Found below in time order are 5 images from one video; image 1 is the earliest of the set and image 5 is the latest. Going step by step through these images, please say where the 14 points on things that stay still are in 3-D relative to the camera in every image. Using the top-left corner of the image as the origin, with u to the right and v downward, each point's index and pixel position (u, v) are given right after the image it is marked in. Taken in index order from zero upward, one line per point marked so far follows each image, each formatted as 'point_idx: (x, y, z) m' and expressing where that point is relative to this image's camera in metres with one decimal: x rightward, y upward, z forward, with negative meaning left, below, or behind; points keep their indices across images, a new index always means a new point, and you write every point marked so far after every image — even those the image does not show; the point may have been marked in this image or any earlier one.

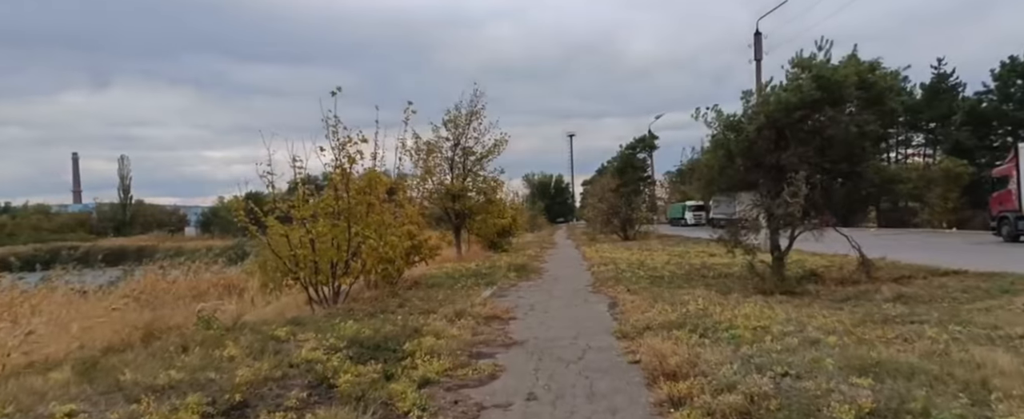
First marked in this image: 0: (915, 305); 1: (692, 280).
0: (+7.2, -1.7, +10.9) m
1: (+4.6, -1.8, +15.8) m
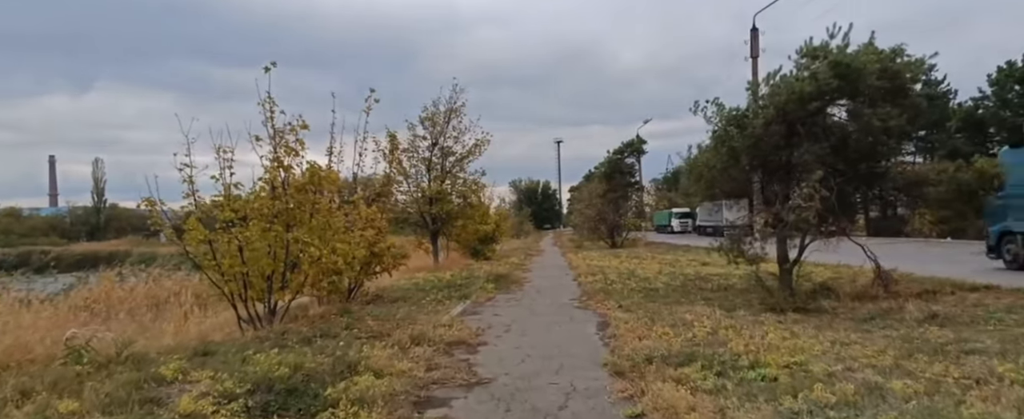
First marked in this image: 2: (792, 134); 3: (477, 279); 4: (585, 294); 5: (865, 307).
0: (+6.7, -1.8, +9.2) m
1: (+4.0, -2.0, +14.0) m
2: (+5.6, +1.5, +12.4) m
3: (-1.1, -2.1, +18.9) m
4: (+1.7, -2.0, +14.5) m
5: (+6.9, -1.9, +12.1) m
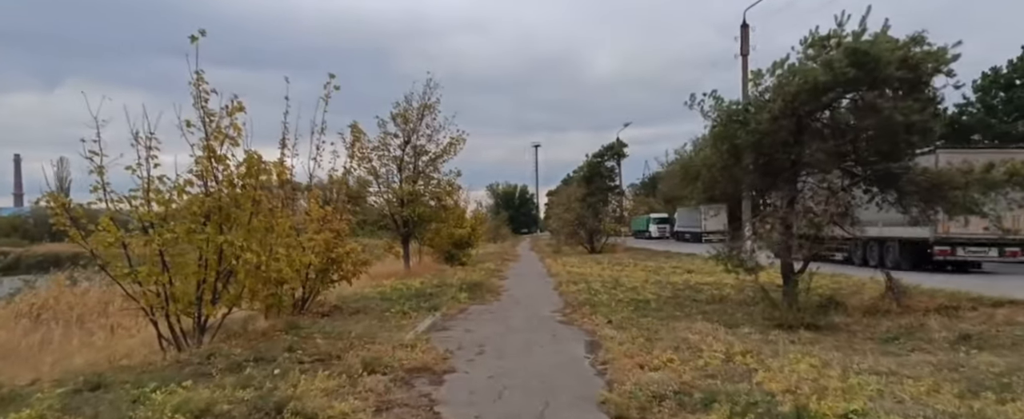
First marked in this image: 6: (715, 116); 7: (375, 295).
0: (+6.4, -1.9, +7.9) m
1: (+3.5, -2.0, +12.6) m
2: (+5.2, +1.4, +11.1) m
3: (-1.8, -2.2, +17.3) m
4: (+1.2, -2.1, +13.1) m
5: (+6.5, -2.0, +10.8) m
6: (+4.1, +1.9, +12.3) m
7: (-3.3, -2.1, +15.0) m
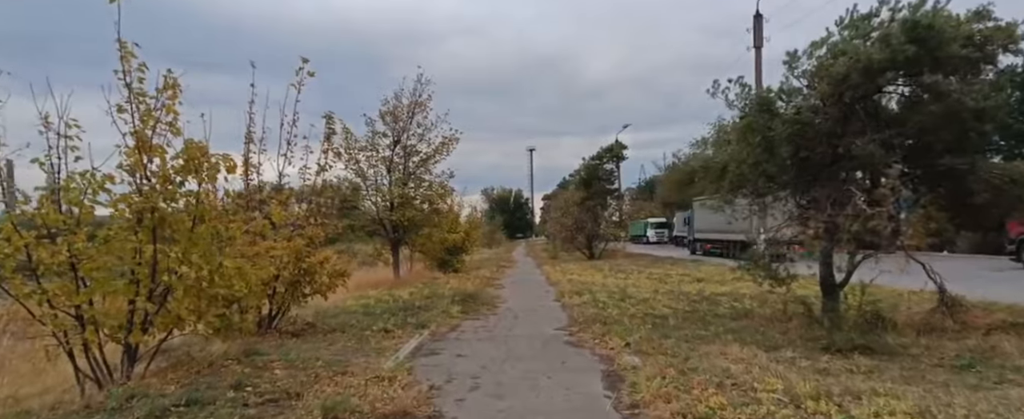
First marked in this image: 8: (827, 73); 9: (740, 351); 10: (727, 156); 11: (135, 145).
0: (+6.4, -1.9, +6.4) m
1: (+3.5, -2.1, +11.1) m
2: (+5.2, +1.4, +9.6) m
3: (-1.8, -2.3, +15.7) m
4: (+1.2, -2.1, +11.5) m
5: (+6.5, -2.0, +9.2) m
6: (+4.1, +1.8, +10.7) m
7: (-3.4, -2.2, +13.3) m
8: (+4.8, +2.1, +9.4) m
9: (+3.2, -2.0, +8.6) m
10: (+3.8, +1.0, +11.1) m
11: (-4.3, +0.7, +6.9) m
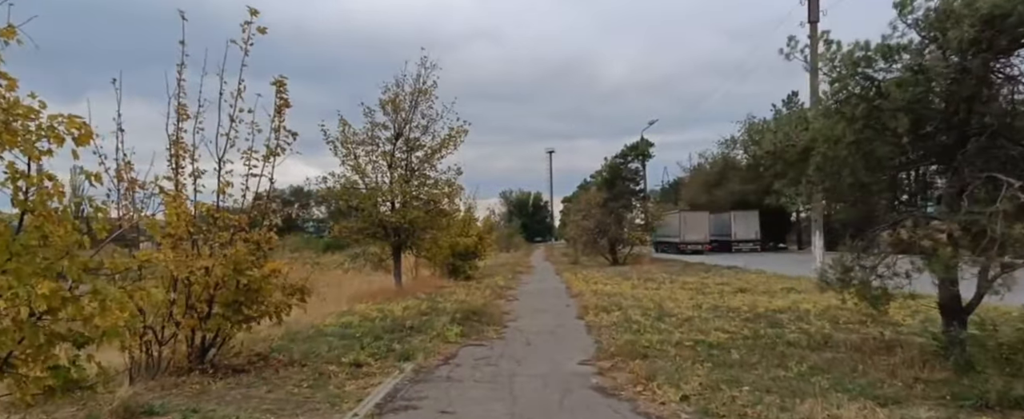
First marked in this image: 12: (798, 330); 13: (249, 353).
0: (+6.4, -1.8, +3.5) m
1: (+3.7, -2.0, +8.3) m
2: (+5.3, +1.5, +6.7) m
3: (-1.5, -2.3, +13.1) m
4: (+1.3, -2.1, +8.8) m
5: (+6.6, -2.0, +6.4) m
6: (+4.2, +1.9, +7.9) m
7: (-3.1, -2.1, +10.8) m
8: (+4.9, +2.1, +6.6) m
9: (+3.2, -1.9, +5.8) m
10: (+4.0, +1.0, +8.3) m
11: (-4.3, +0.8, +4.4) m
12: (+5.2, -2.2, +11.1) m
13: (-3.8, -2.0, +8.9) m
